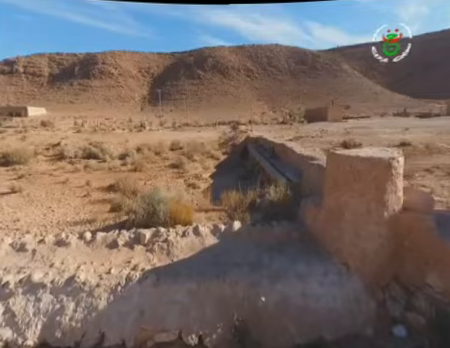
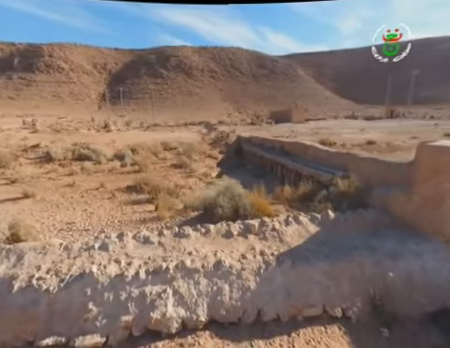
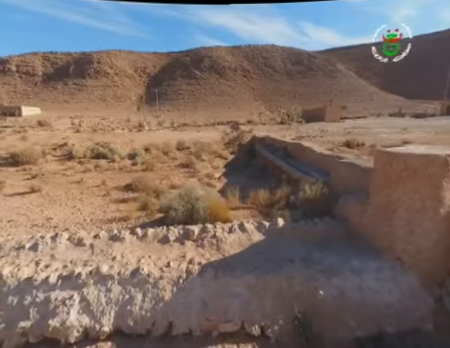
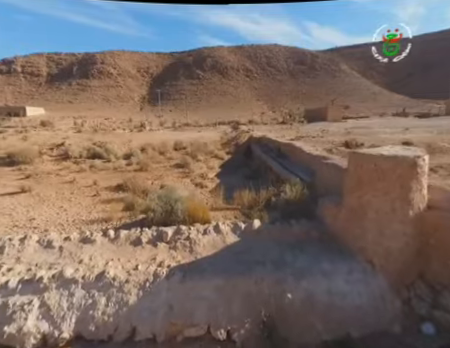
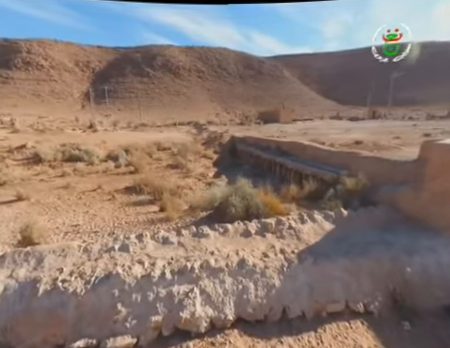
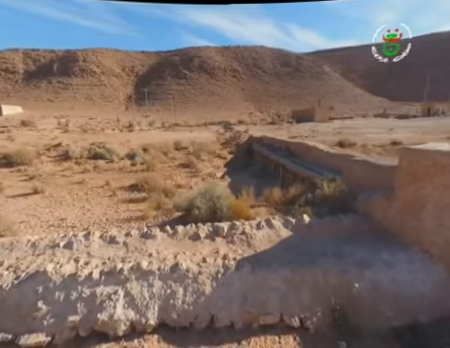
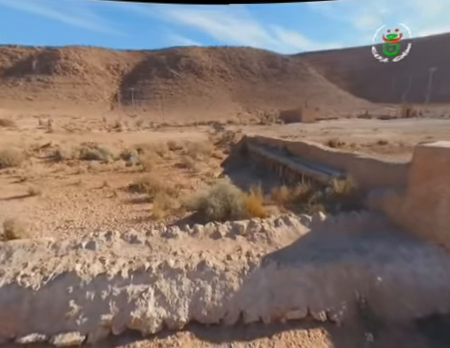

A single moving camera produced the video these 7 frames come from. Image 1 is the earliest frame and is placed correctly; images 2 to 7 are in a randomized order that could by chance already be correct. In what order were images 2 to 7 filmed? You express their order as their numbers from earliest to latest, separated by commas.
4, 3, 6, 7, 2, 5
